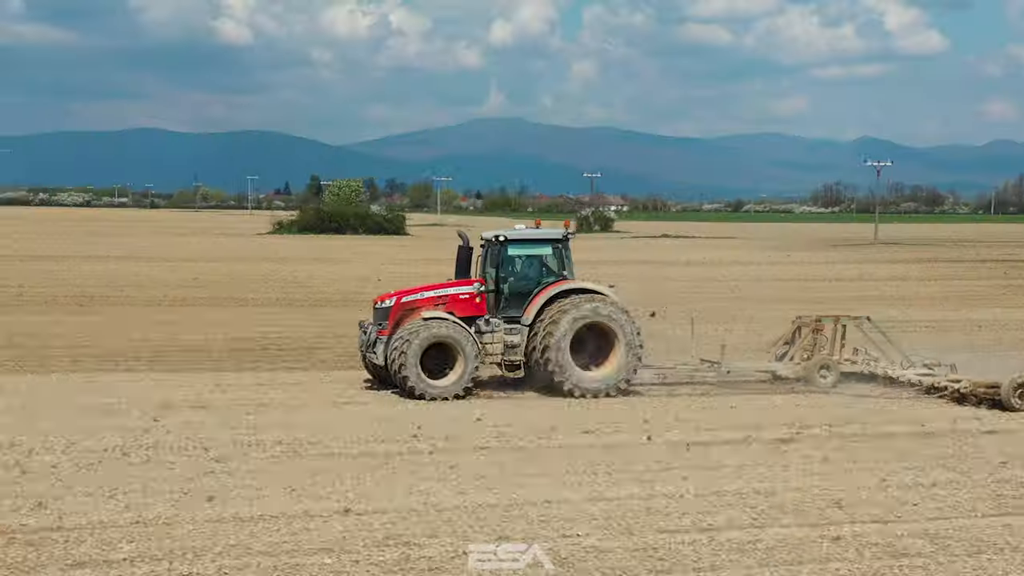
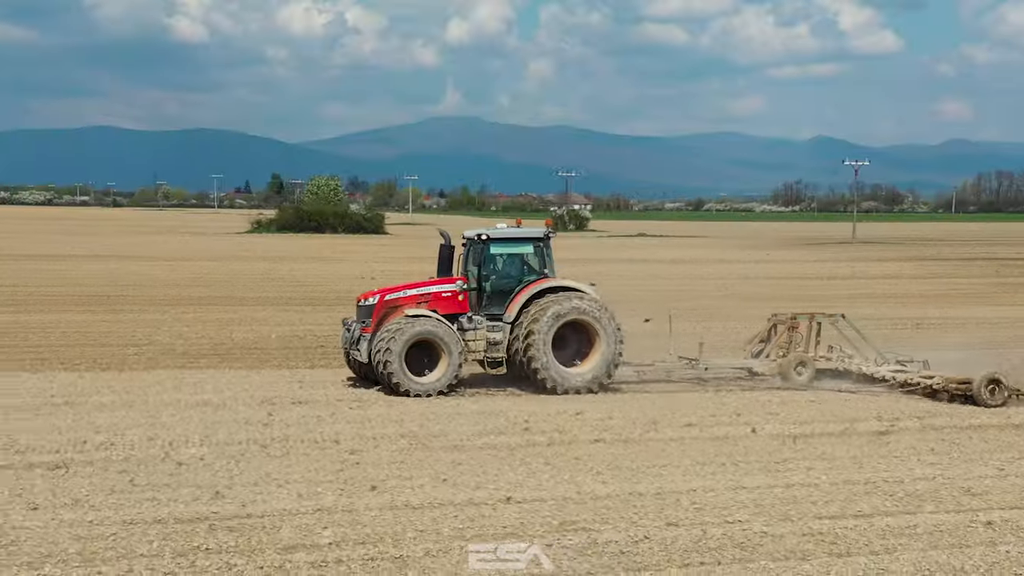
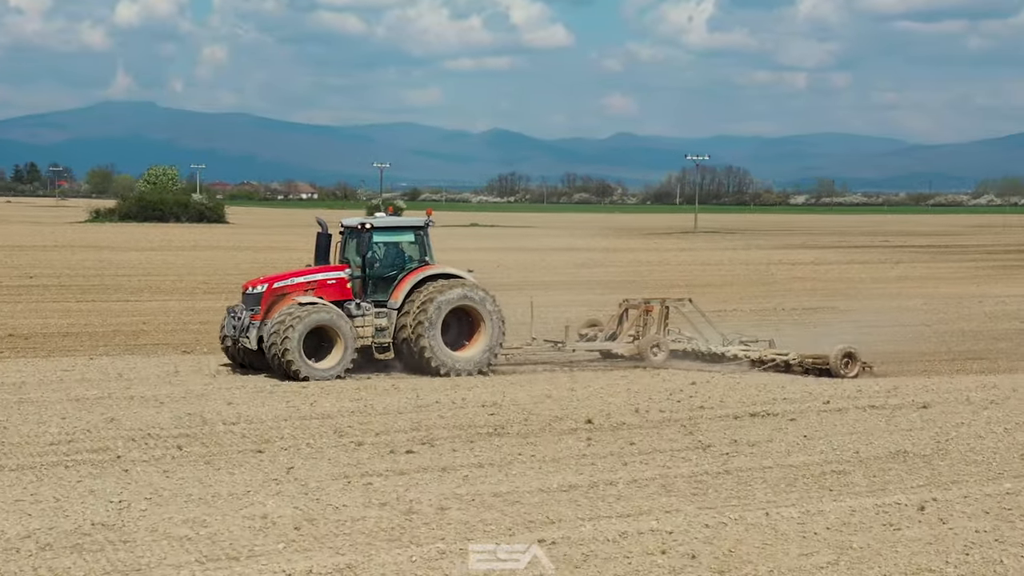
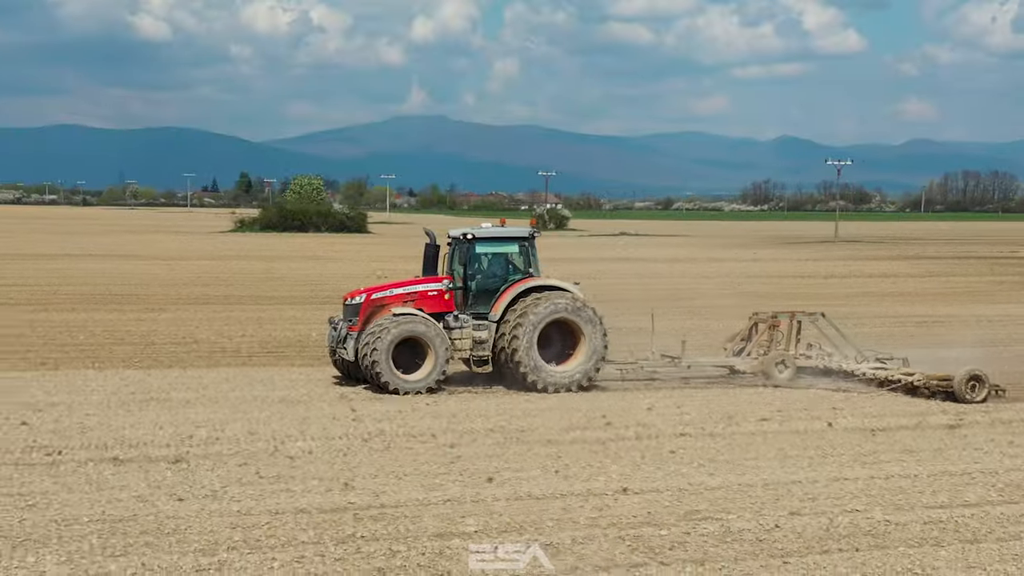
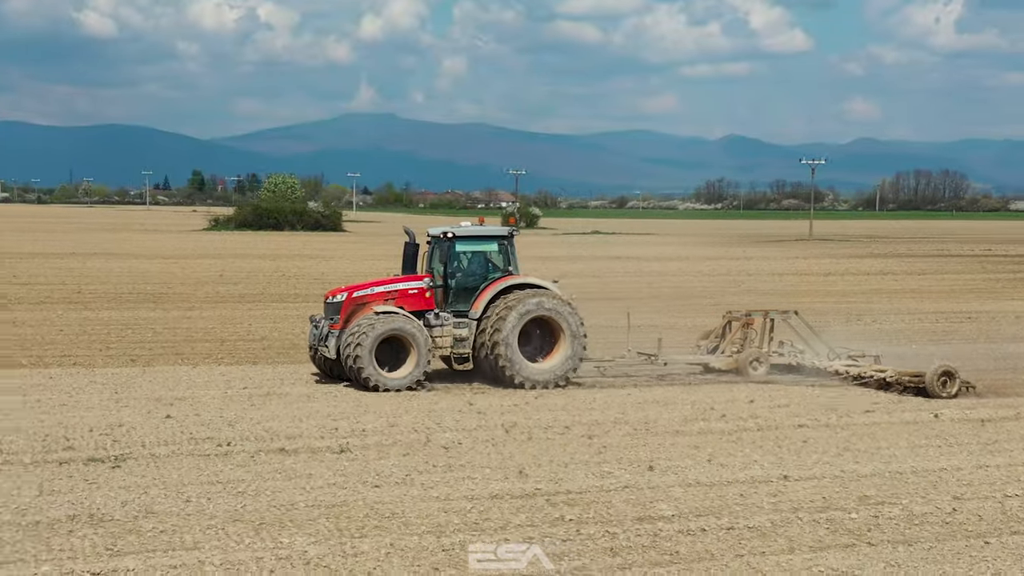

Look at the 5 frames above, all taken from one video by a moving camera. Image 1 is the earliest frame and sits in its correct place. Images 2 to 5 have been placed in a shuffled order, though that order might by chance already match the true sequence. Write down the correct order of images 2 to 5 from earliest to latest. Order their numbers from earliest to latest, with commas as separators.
2, 4, 5, 3
